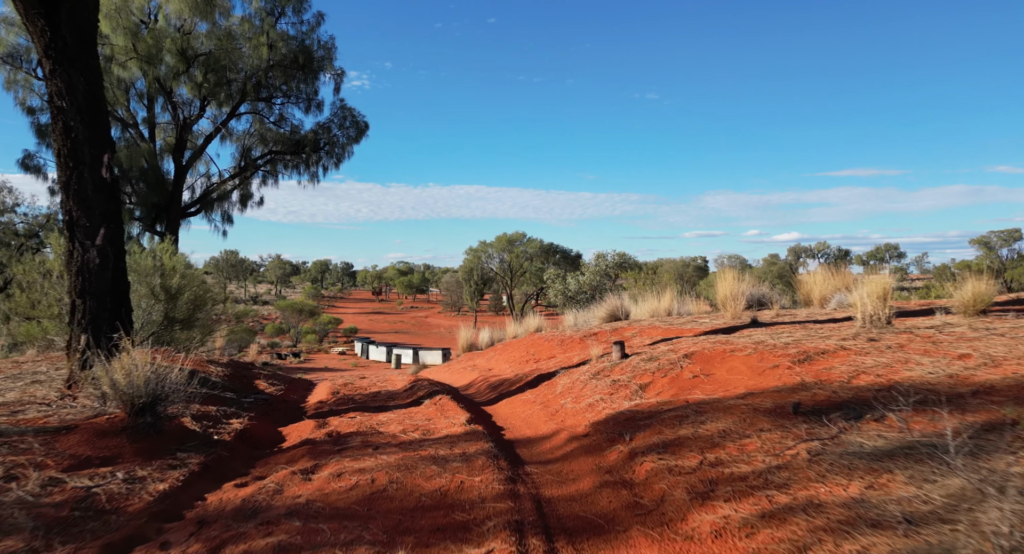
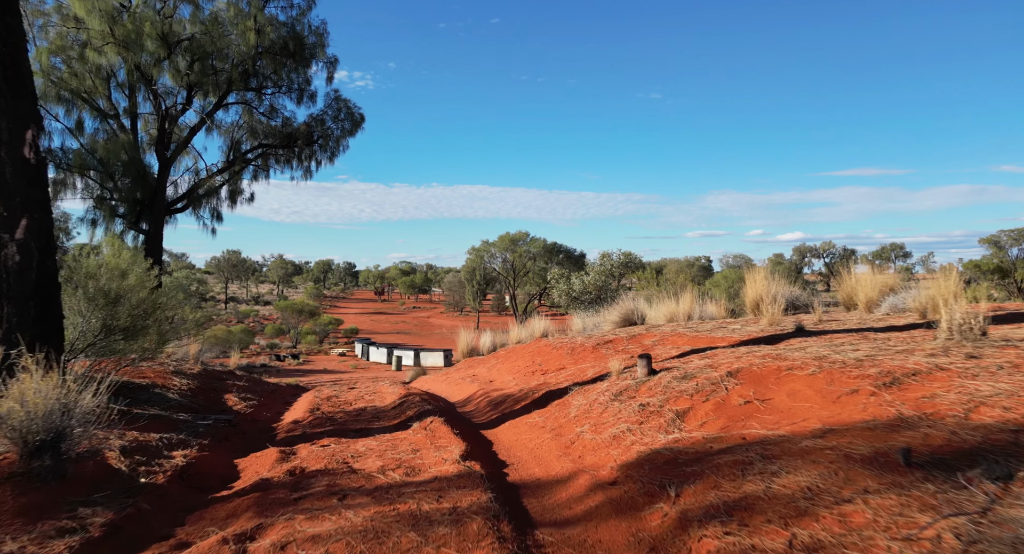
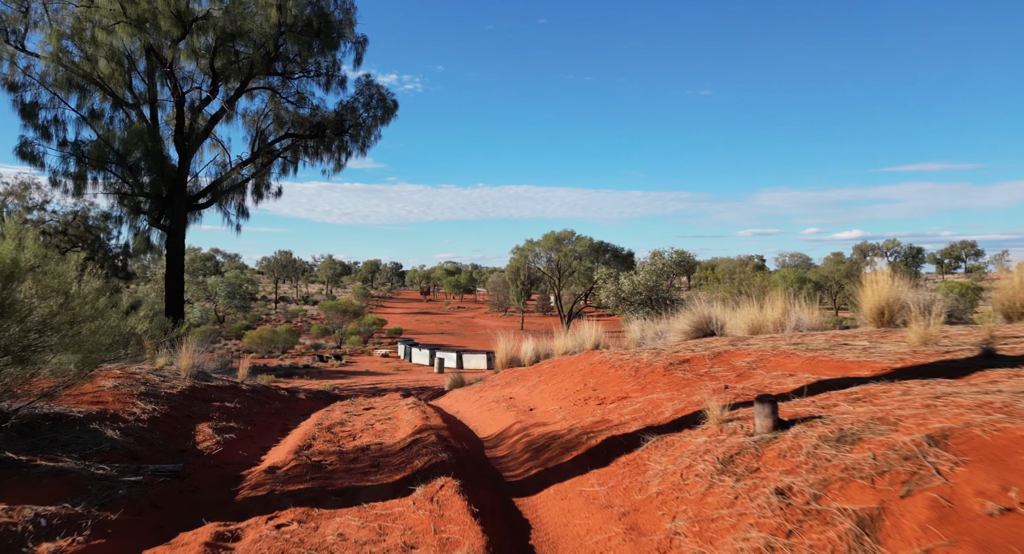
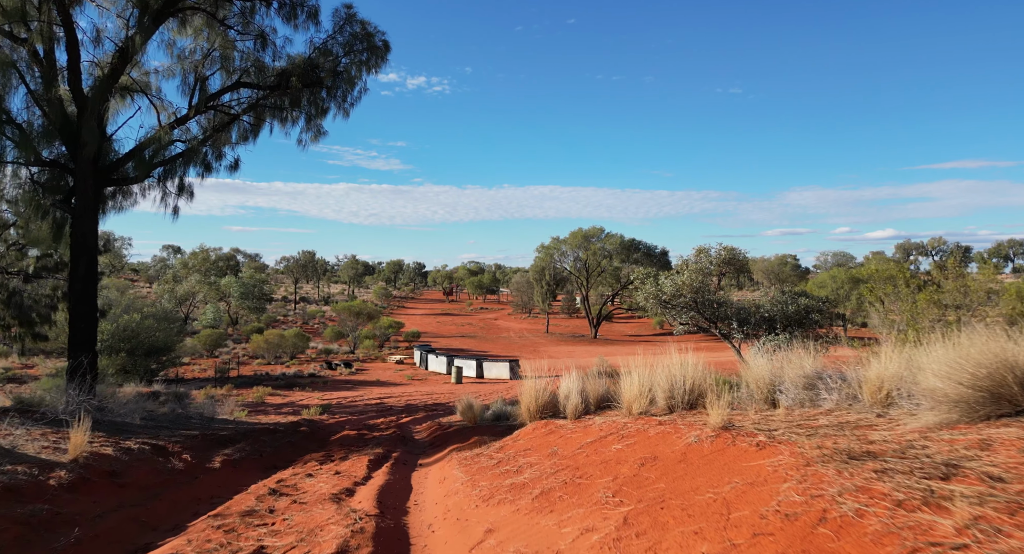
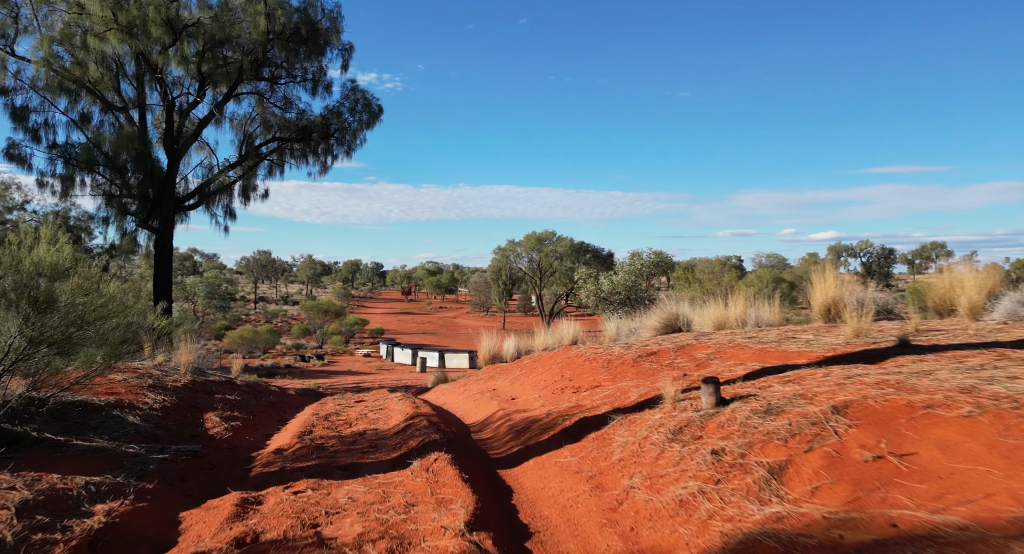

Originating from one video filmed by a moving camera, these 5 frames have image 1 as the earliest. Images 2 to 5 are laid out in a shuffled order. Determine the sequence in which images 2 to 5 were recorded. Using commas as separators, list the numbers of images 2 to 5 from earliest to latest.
2, 5, 3, 4
